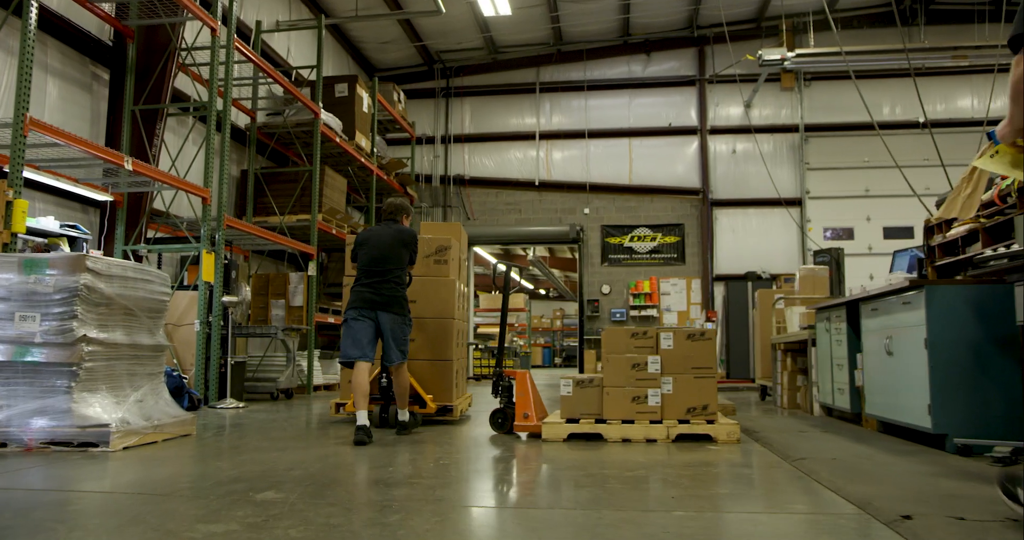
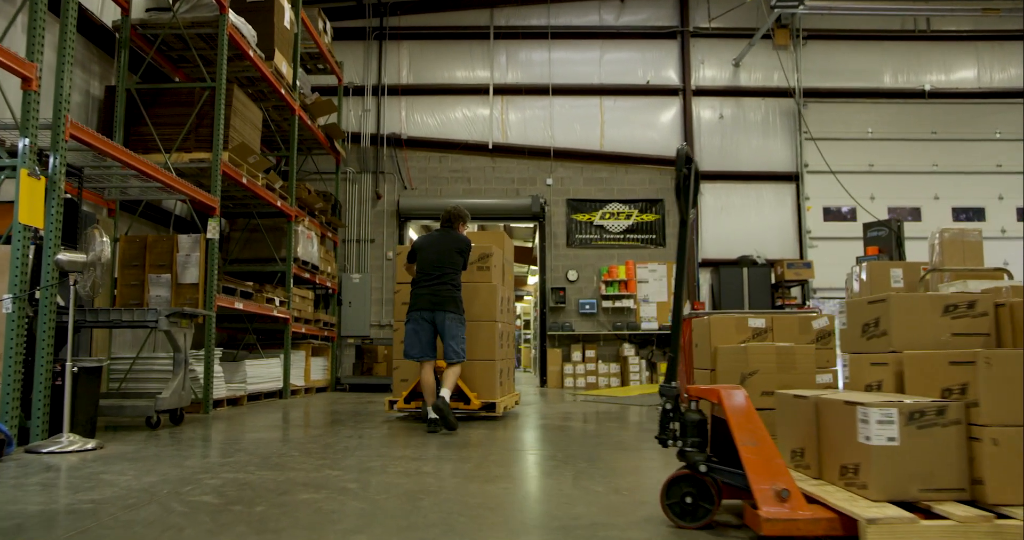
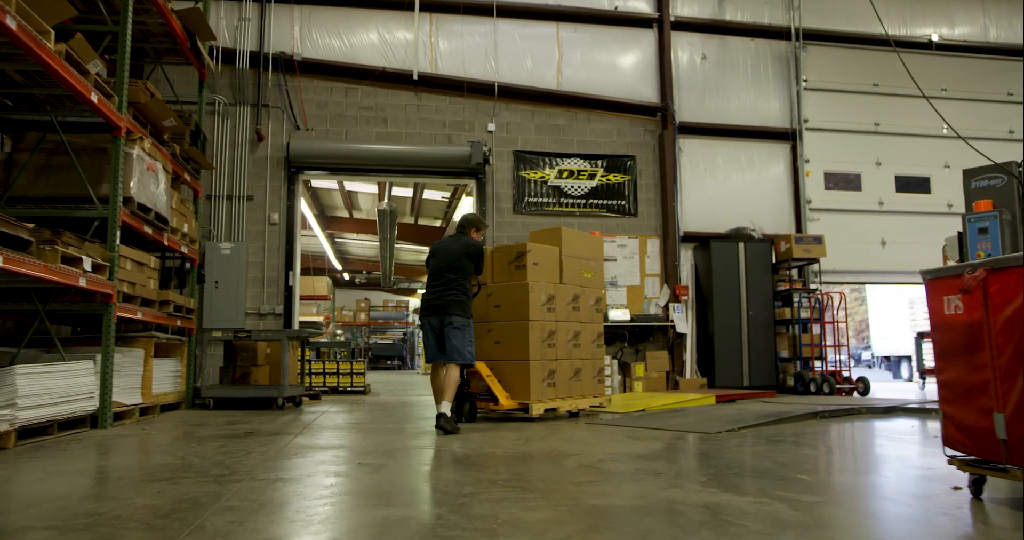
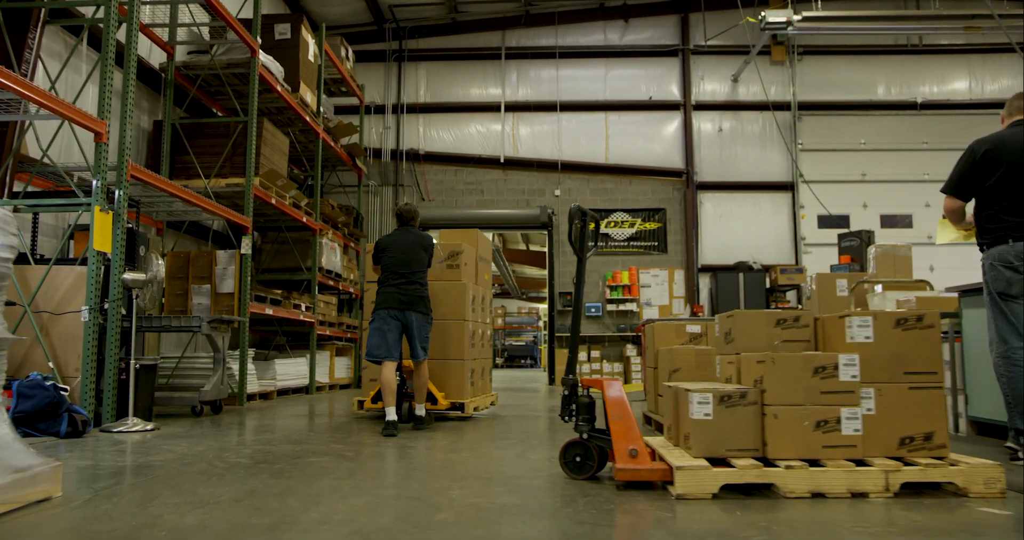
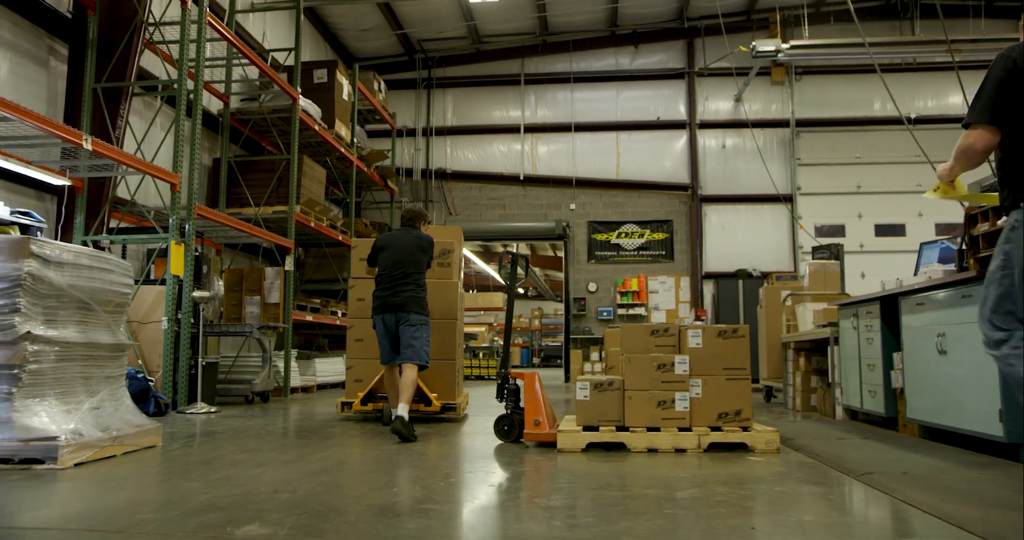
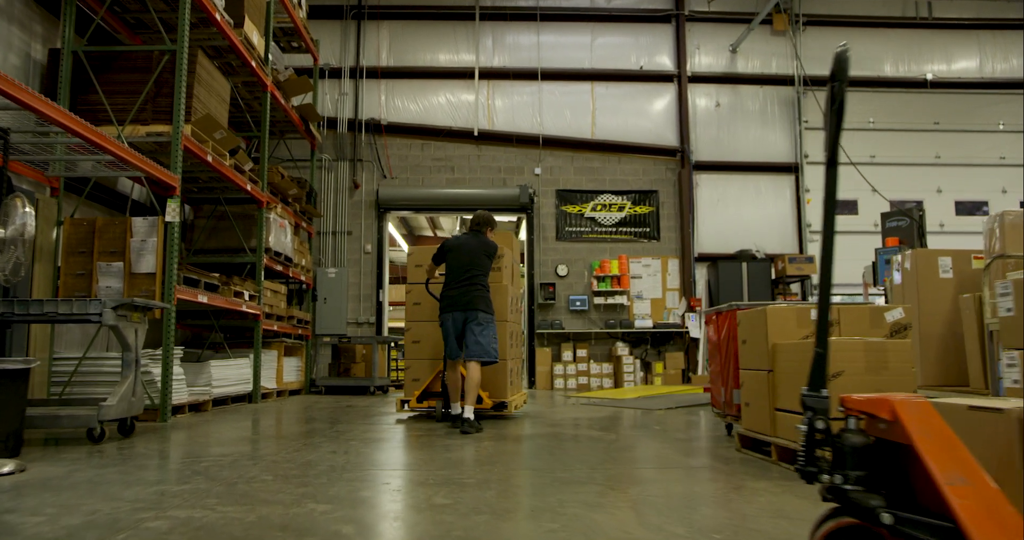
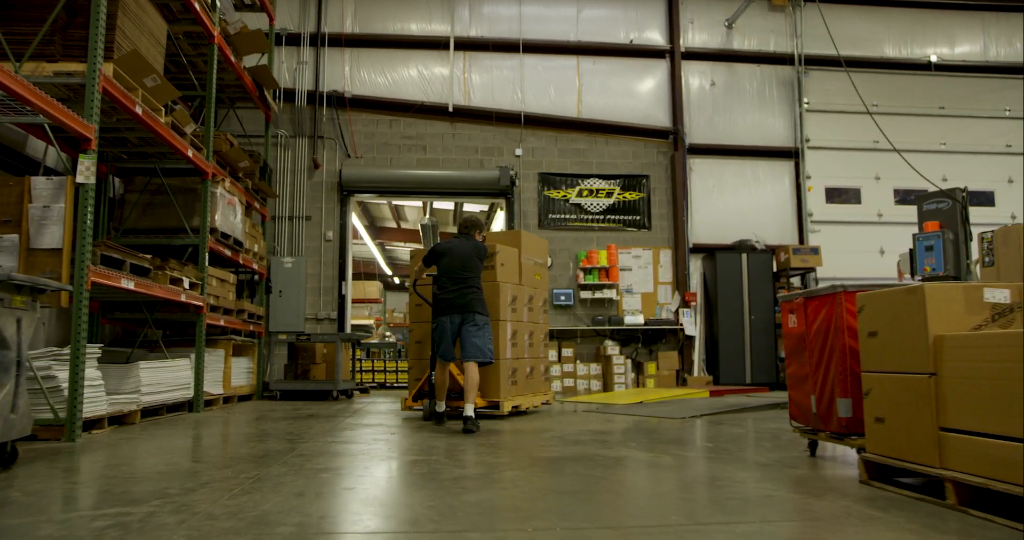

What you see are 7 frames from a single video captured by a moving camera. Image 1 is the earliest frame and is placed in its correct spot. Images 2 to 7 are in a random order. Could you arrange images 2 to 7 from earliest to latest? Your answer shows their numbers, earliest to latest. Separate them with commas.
5, 4, 2, 6, 7, 3
